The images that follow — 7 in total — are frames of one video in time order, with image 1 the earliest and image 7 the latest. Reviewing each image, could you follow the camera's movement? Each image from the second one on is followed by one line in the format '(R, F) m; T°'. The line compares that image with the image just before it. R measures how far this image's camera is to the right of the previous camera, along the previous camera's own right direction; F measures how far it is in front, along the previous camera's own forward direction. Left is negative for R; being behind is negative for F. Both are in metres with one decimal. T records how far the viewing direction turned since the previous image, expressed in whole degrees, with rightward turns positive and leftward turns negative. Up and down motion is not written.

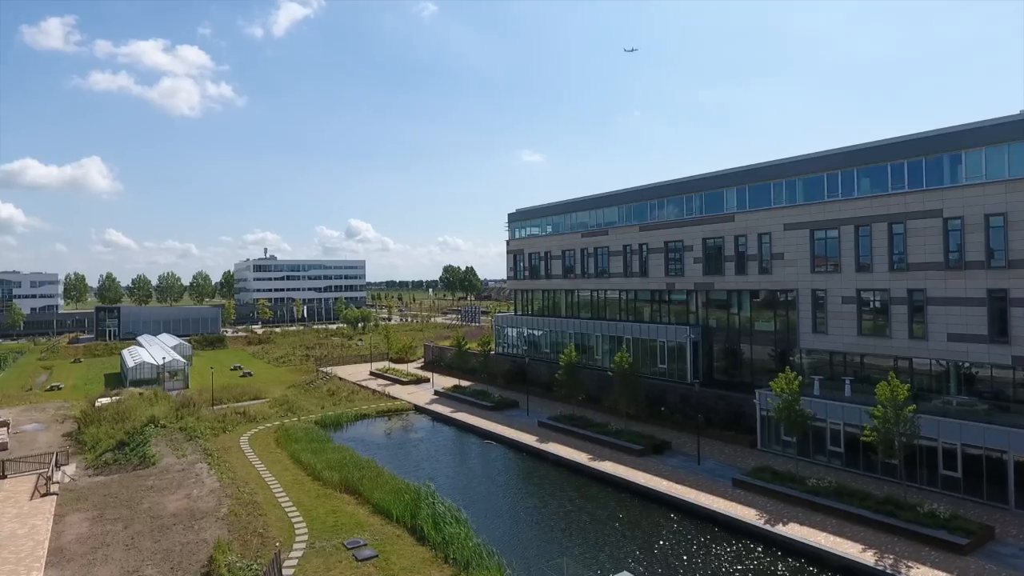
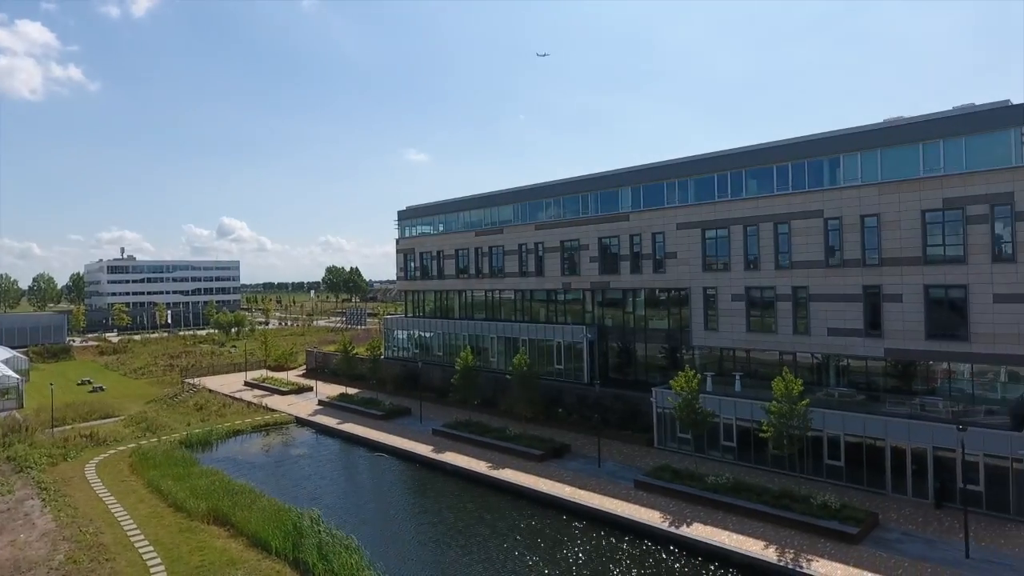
(-0.2, +1.4) m; +10°
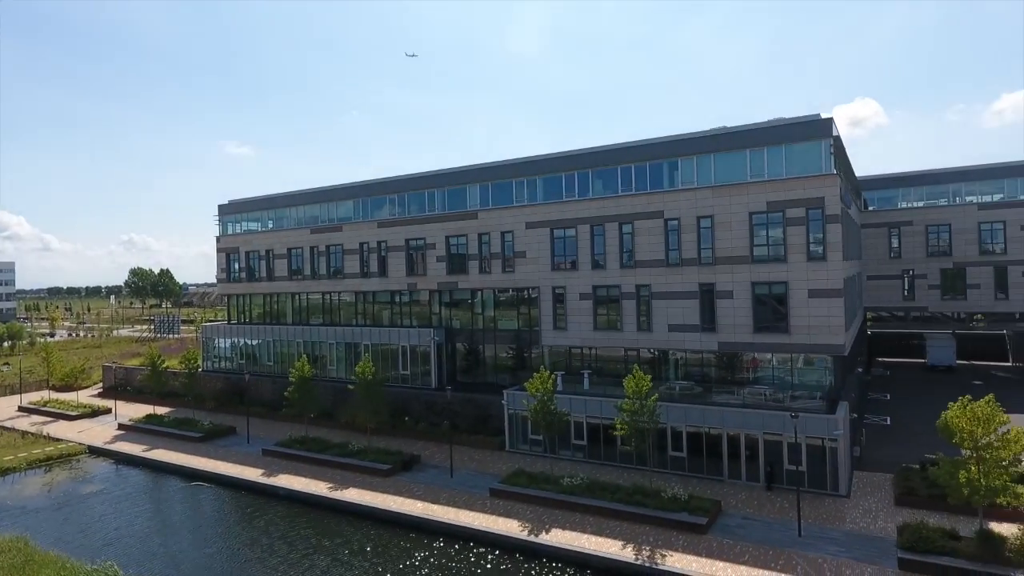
(-0.3, +1.4) m; +15°
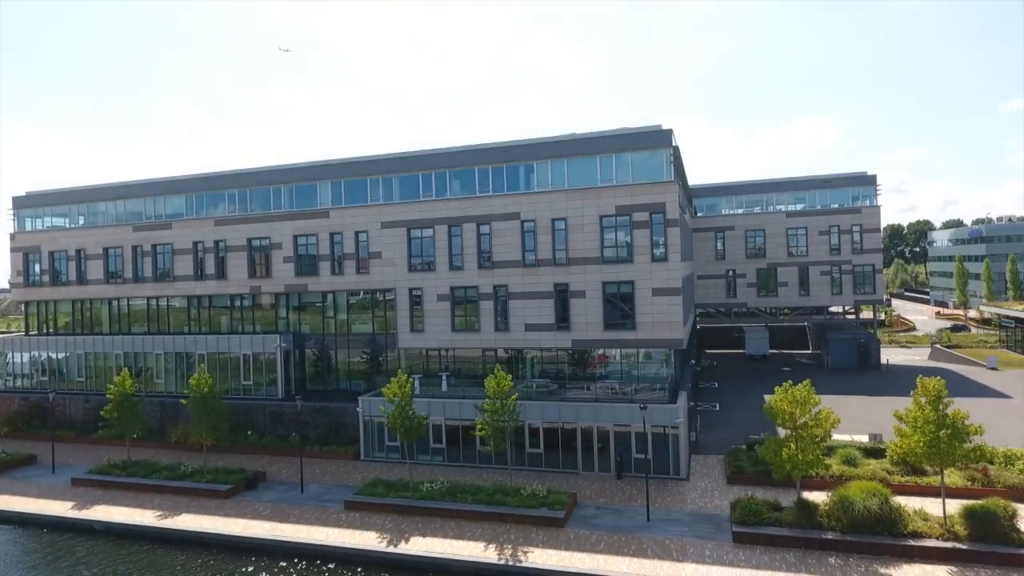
(-0.1, +0.3) m; +13°
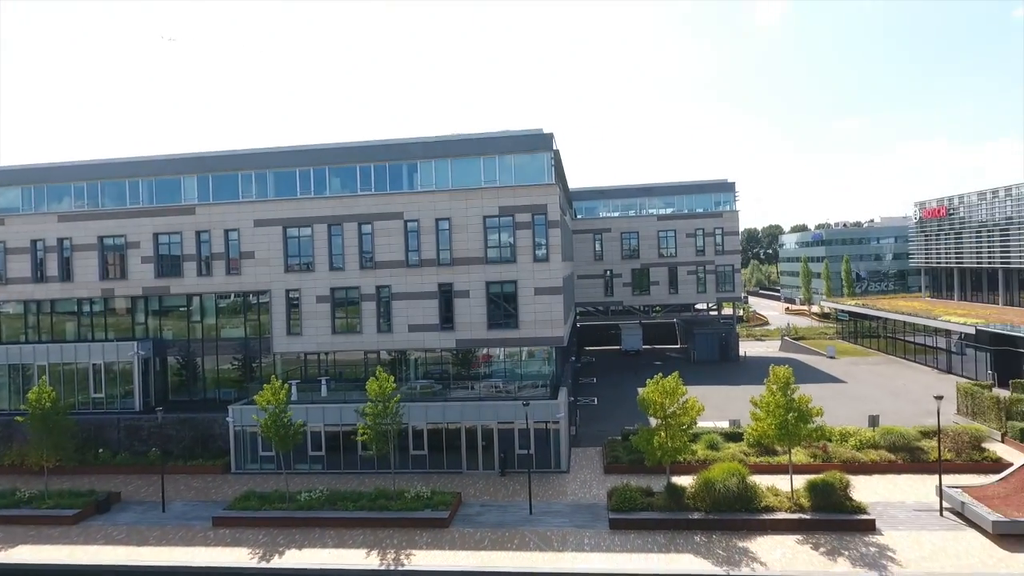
(+0.1, 0.0) m; +10°
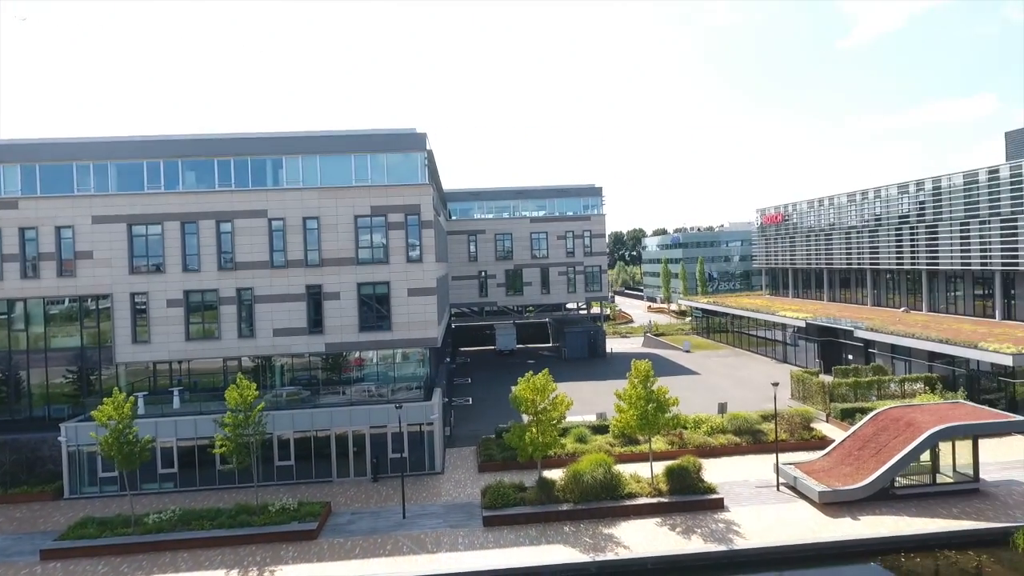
(+0.2, 0.0) m; +11°
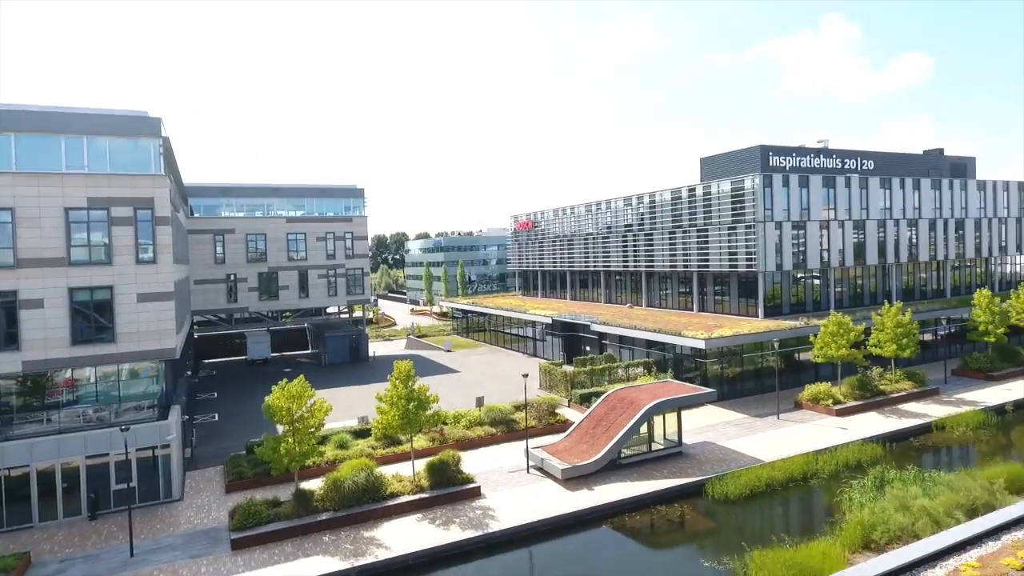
(+0.2, -0.1) m; +21°
